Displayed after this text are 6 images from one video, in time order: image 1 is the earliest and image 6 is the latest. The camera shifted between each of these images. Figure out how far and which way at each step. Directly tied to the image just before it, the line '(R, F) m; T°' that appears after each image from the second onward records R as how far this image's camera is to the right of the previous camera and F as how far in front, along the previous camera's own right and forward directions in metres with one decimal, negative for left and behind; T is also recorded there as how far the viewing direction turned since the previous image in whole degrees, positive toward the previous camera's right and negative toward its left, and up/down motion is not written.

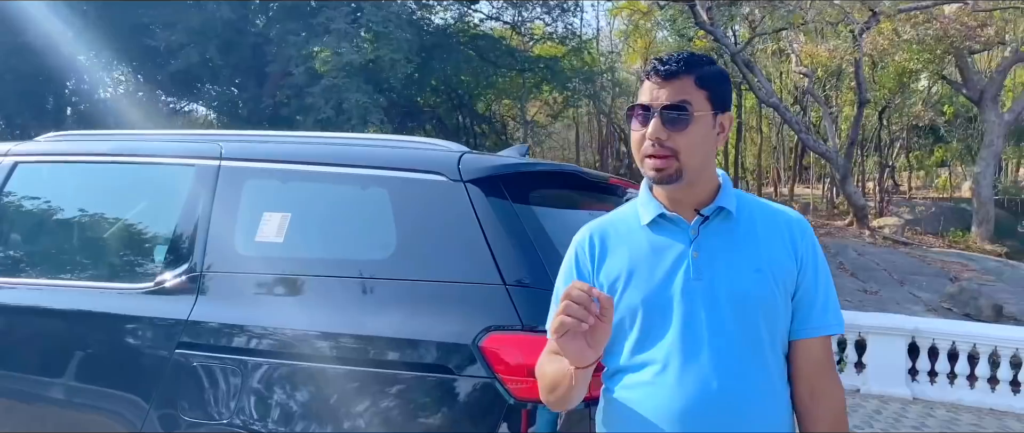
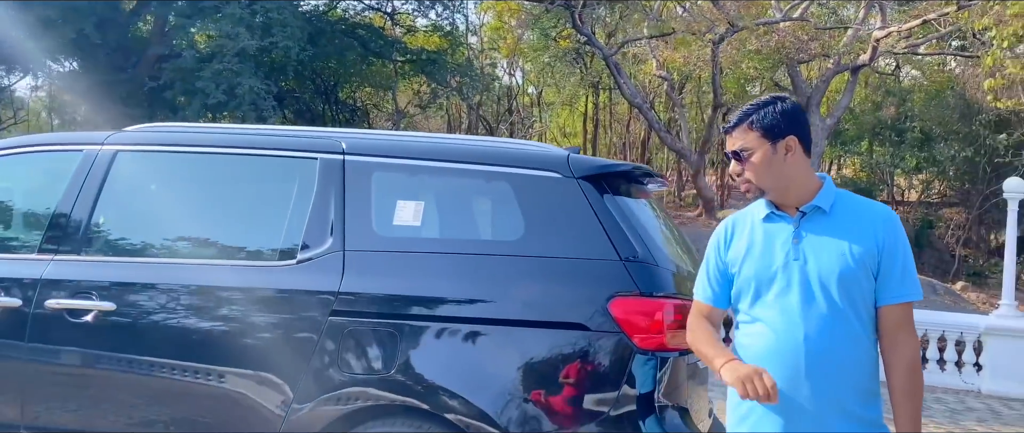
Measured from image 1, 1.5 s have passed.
(-0.9, -0.4) m; +12°
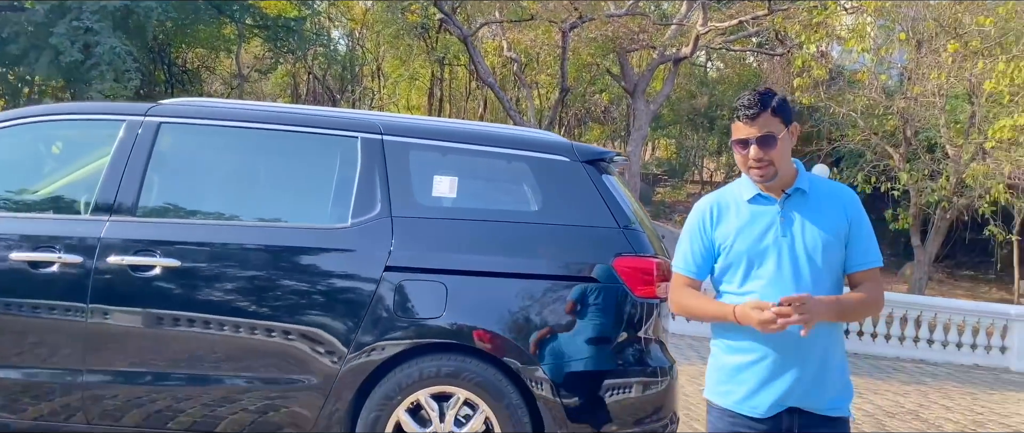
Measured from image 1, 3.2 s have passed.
(-0.9, -0.5) m; +13°
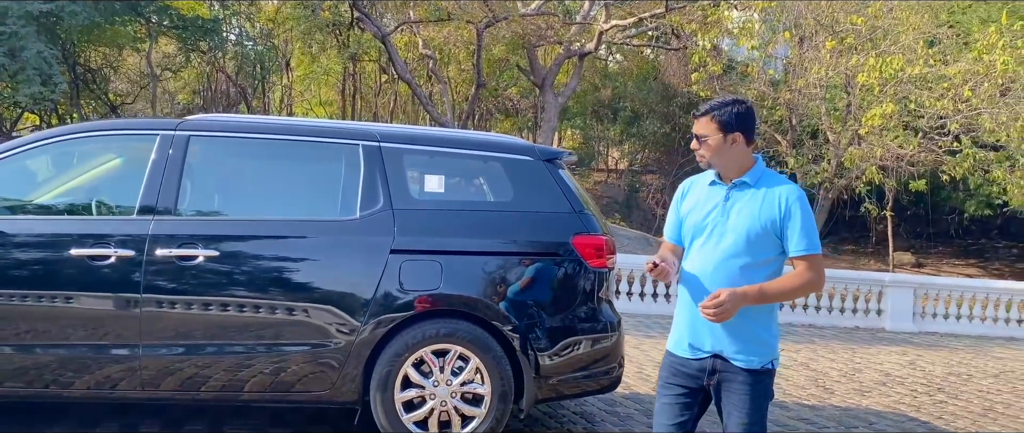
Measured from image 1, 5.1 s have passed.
(-0.4, -0.8) m; +7°
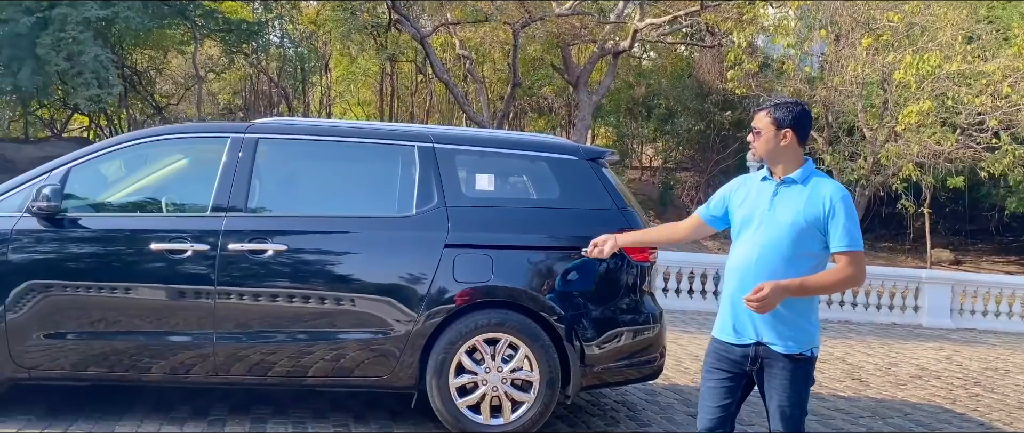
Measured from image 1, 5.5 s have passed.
(-0.1, -0.2) m; -2°
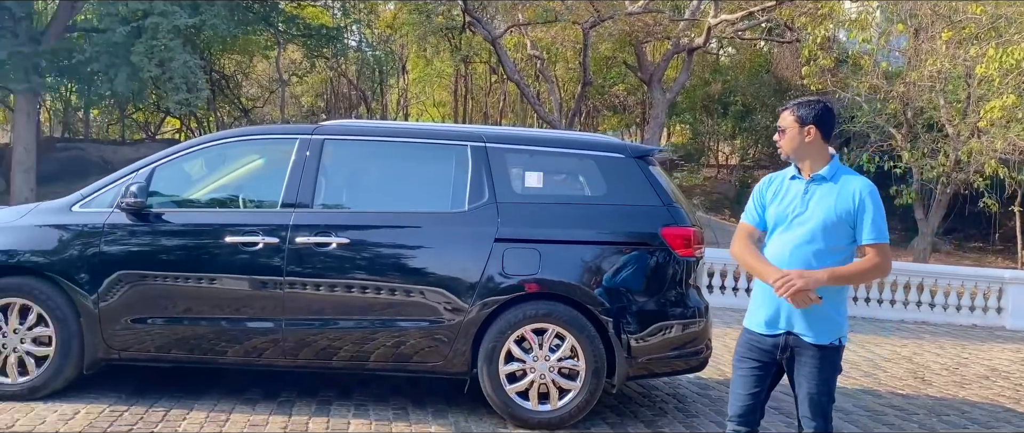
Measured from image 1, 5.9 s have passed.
(+0.2, -0.2) m; -5°
